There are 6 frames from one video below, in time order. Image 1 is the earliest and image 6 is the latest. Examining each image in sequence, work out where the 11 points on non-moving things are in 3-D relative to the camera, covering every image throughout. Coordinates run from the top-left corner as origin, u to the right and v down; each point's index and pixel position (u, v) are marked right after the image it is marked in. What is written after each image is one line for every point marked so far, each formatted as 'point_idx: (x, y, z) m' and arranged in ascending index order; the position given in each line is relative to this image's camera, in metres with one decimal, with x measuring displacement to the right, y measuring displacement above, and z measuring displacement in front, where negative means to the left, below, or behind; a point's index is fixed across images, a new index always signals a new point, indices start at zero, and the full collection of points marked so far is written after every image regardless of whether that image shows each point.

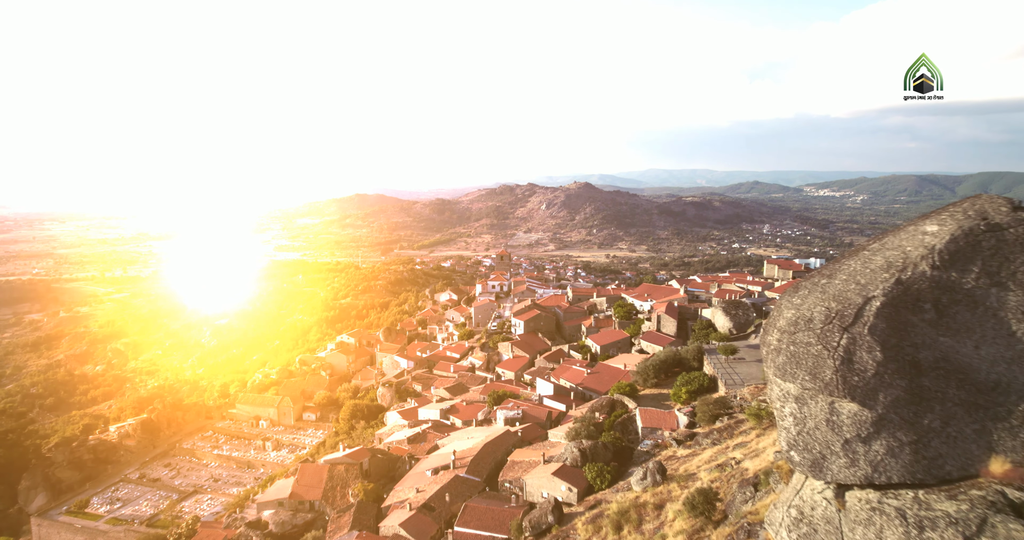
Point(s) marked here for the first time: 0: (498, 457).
0: (-0.5, -6.3, +16.7) m
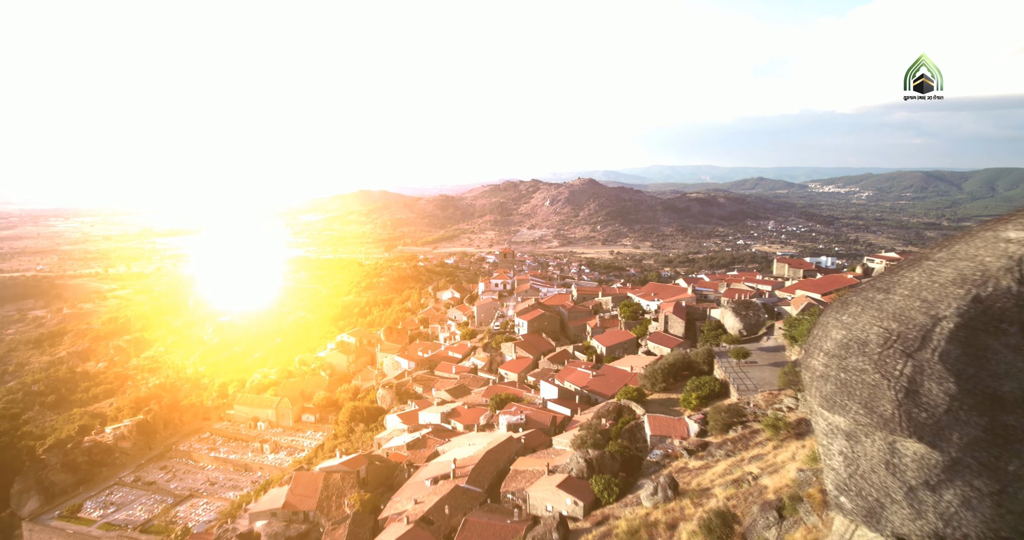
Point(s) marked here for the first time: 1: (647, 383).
0: (-0.4, -6.3, +16.0) m
1: (+5.3, -4.5, +19.6) m
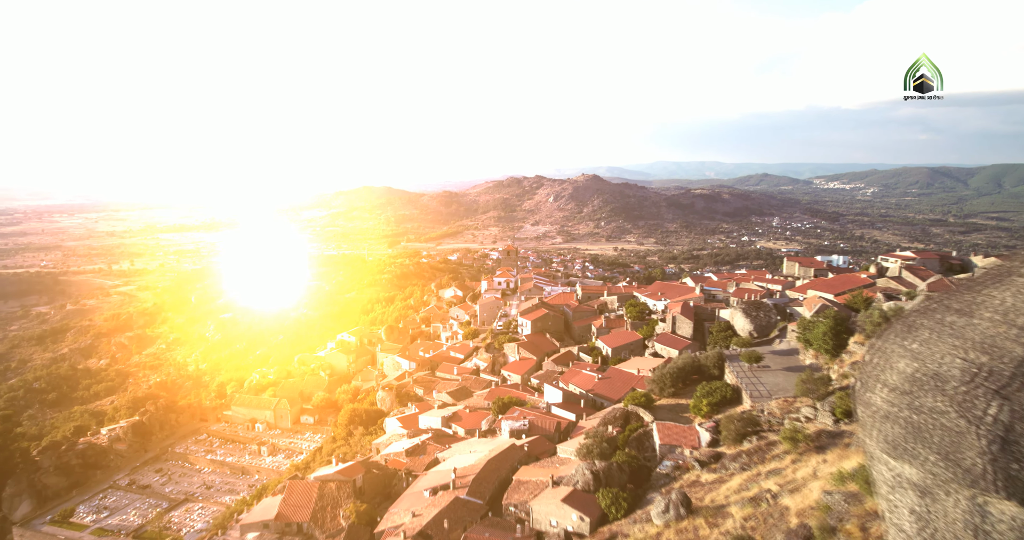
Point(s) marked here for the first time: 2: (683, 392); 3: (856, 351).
0: (-0.3, -6.3, +15.4) m
1: (+5.4, -4.5, +18.9) m
2: (+6.3, -4.5, +18.4) m
3: (+11.1, -2.6, +16.2) m
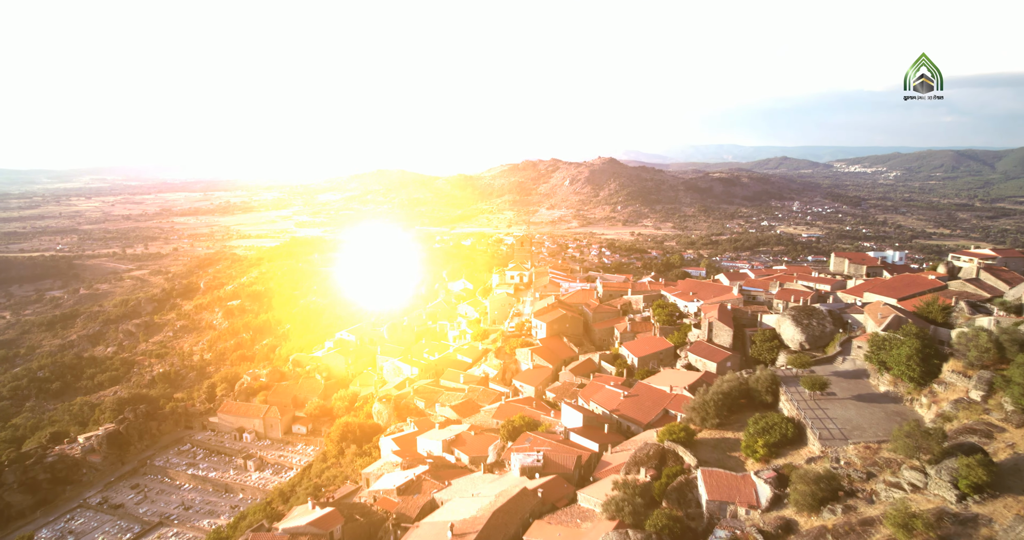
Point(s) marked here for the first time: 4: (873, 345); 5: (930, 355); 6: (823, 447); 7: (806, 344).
0: (0.0, -6.6, +12.5) m
1: (+5.8, -4.6, +15.8) m
2: (+6.7, -4.7, +15.3) m
3: (+11.4, -2.9, +12.8) m
4: (+11.1, -2.3, +15.4) m
5: (+11.6, -2.3, +13.8) m
6: (+7.9, -4.5, +12.6) m
7: (+11.5, -2.9, +19.4) m
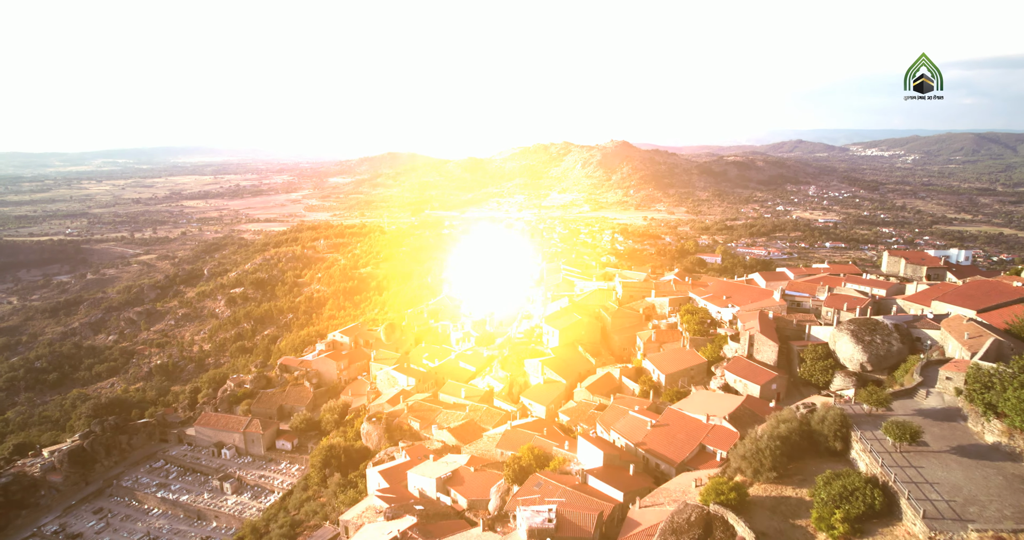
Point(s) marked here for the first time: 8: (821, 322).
0: (0.0, -7.0, +9.6) m
1: (+5.9, -5.0, +12.8) m
2: (+6.8, -5.1, +12.2) m
3: (+11.5, -3.4, +9.6) m
4: (+11.2, -2.7, +12.2) m
5: (+11.7, -2.8, +10.6) m
6: (+7.9, -4.9, +9.5) m
7: (+11.7, -3.2, +16.2) m
8: (+12.3, -2.1, +19.9) m
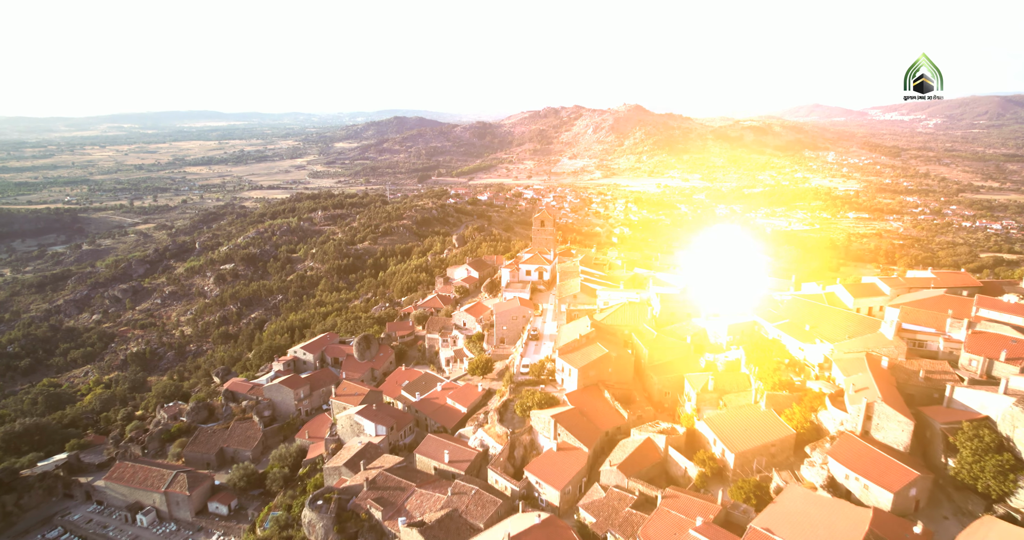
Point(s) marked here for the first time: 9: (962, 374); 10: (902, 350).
0: (-0.2, -8.4, +3.9) m
1: (+5.8, -6.3, +6.8) m
2: (+6.7, -6.4, +6.2) m
3: (+11.3, -4.9, +3.4) m
4: (+11.1, -4.0, +5.9) m
5: (+11.5, -4.3, +4.3) m
6: (+7.7, -6.4, +3.4) m
7: (+11.6, -4.3, +10.0) m
8: (+12.3, -2.9, +13.5) m
9: (+12.5, -2.8, +13.7) m
10: (+11.6, -2.3, +14.9) m
